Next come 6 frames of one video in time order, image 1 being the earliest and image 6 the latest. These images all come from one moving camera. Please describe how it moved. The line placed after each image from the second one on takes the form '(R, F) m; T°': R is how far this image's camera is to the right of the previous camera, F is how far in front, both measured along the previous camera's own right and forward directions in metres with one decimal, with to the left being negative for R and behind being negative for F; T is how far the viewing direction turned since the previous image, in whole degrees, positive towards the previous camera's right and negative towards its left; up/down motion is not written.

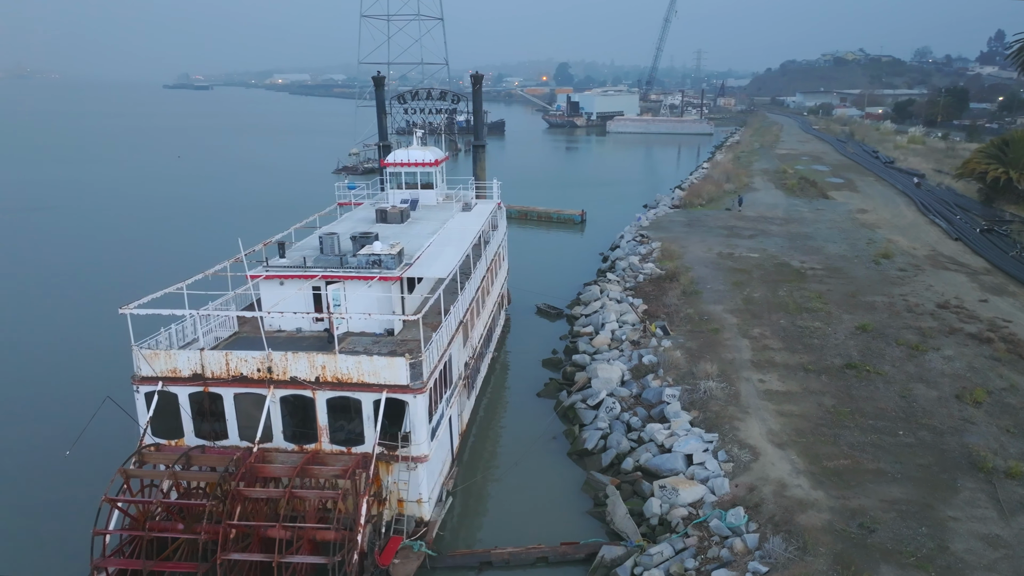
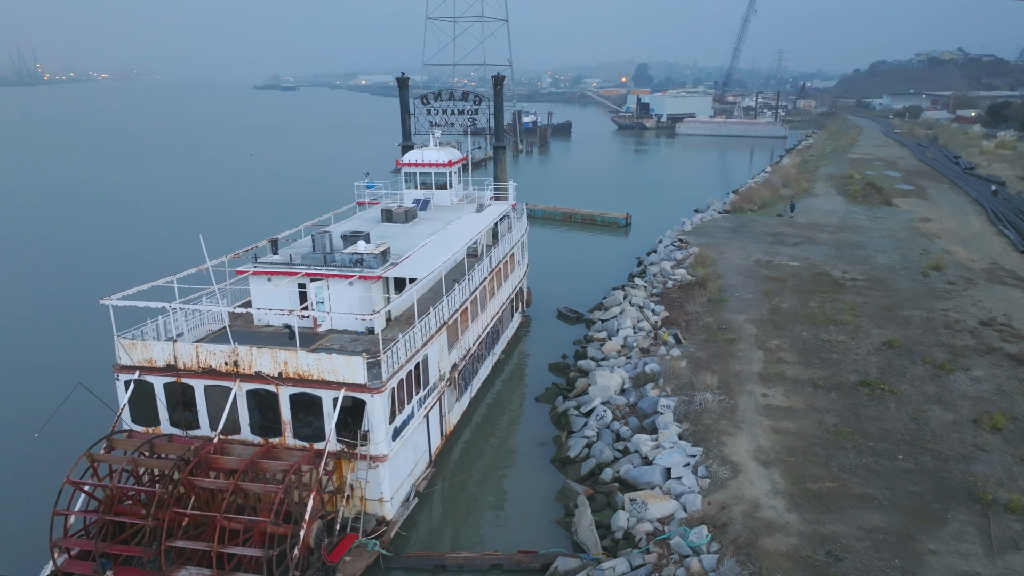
(+2.1, +0.3) m; -6°
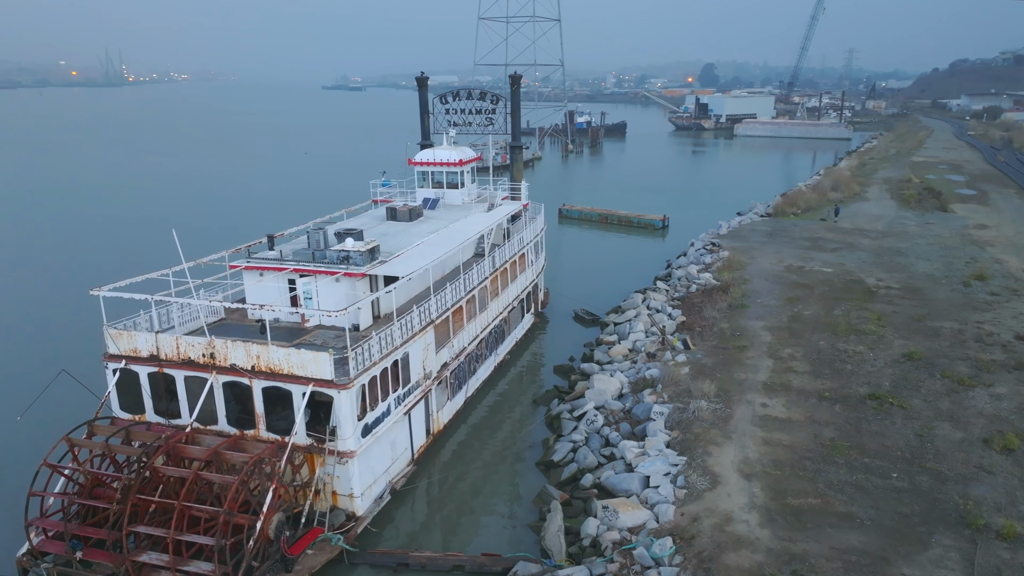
(+1.8, +0.2) m; -5°
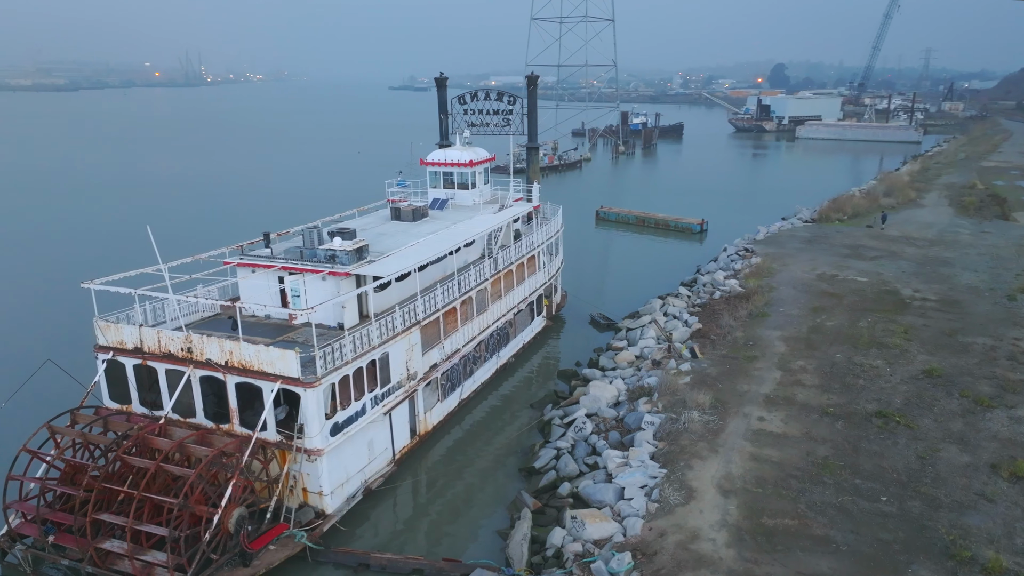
(+1.8, +0.3) m; -5°
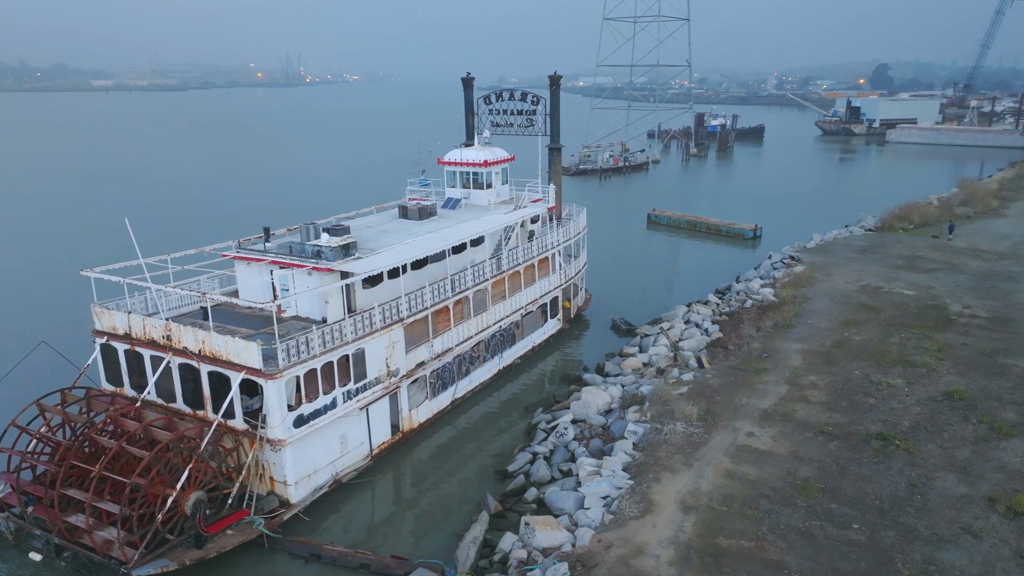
(+2.4, +0.3) m; -7°
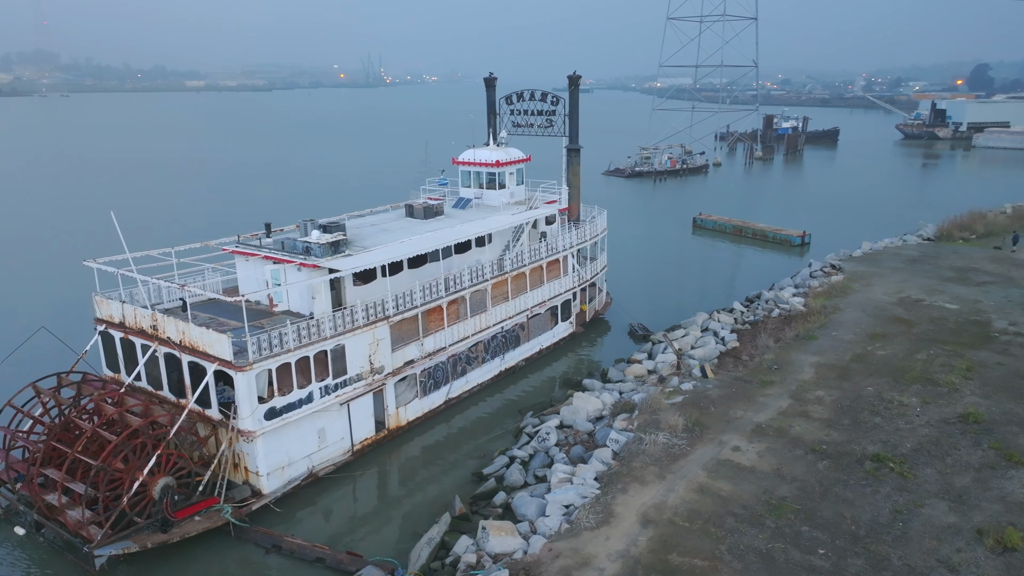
(+2.1, +0.3) m; -6°
